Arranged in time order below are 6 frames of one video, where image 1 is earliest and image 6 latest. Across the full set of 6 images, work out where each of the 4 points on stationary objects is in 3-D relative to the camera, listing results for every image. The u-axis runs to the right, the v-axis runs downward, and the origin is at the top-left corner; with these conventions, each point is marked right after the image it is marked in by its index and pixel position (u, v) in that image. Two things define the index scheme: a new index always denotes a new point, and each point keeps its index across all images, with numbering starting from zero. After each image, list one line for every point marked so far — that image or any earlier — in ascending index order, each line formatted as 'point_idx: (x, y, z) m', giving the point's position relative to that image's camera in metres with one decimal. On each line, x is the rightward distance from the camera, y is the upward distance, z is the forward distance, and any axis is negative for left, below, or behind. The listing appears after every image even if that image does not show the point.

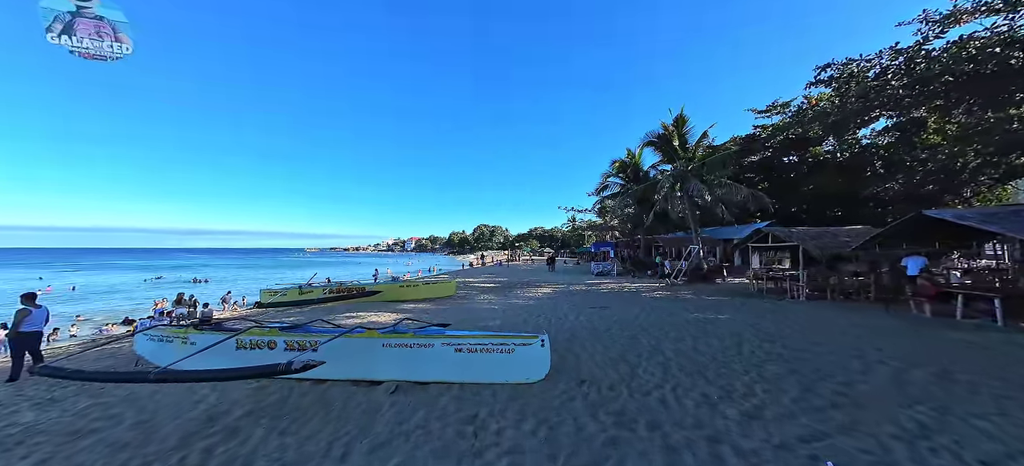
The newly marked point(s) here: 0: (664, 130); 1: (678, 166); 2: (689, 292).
0: (+7.4, +5.0, +16.2) m
1: (+7.9, +3.3, +15.9) m
2: (+6.5, -2.3, +12.5) m
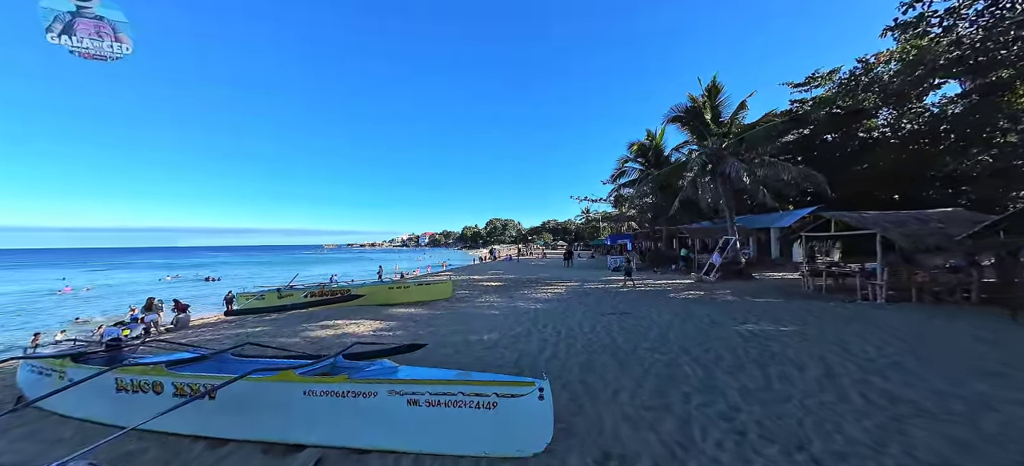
0: (+7.5, +5.4, +14.1) m
1: (+8.1, +3.7, +13.8) m
2: (+6.7, -2.0, +10.6) m
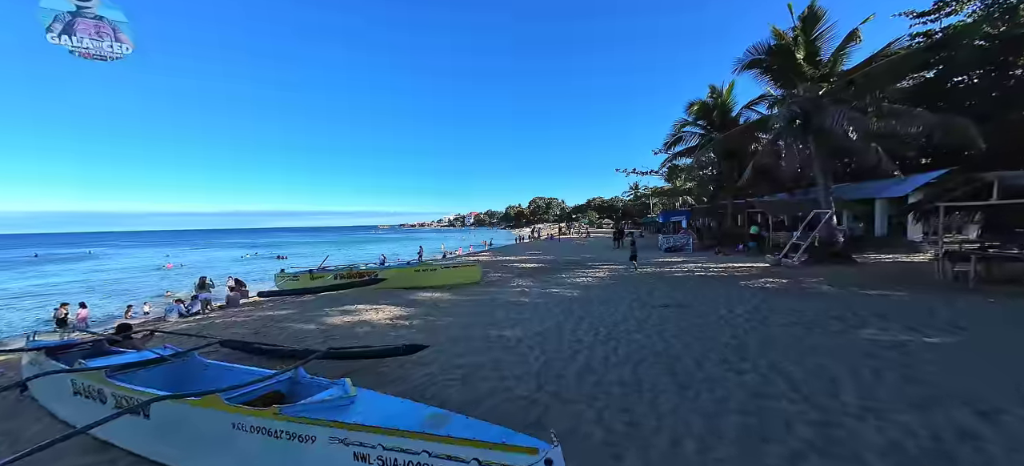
0: (+8.8, +6.3, +11.4) m
1: (+9.4, +4.6, +11.1) m
2: (+7.7, -1.3, +8.5) m
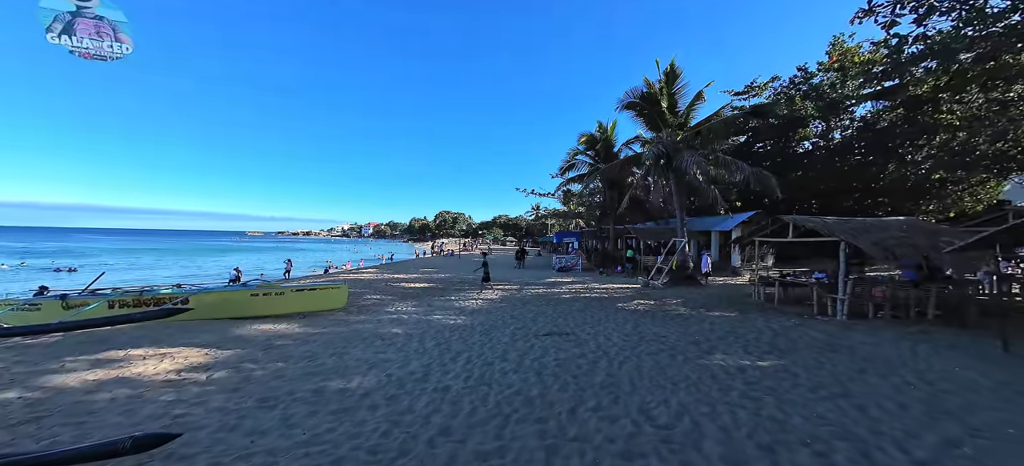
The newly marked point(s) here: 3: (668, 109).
0: (+5.2, +5.4, +12.9) m
1: (+5.7, +3.6, +12.7) m
2: (+4.6, -2.0, +9.4) m
3: (+5.9, +4.7, +12.8) m
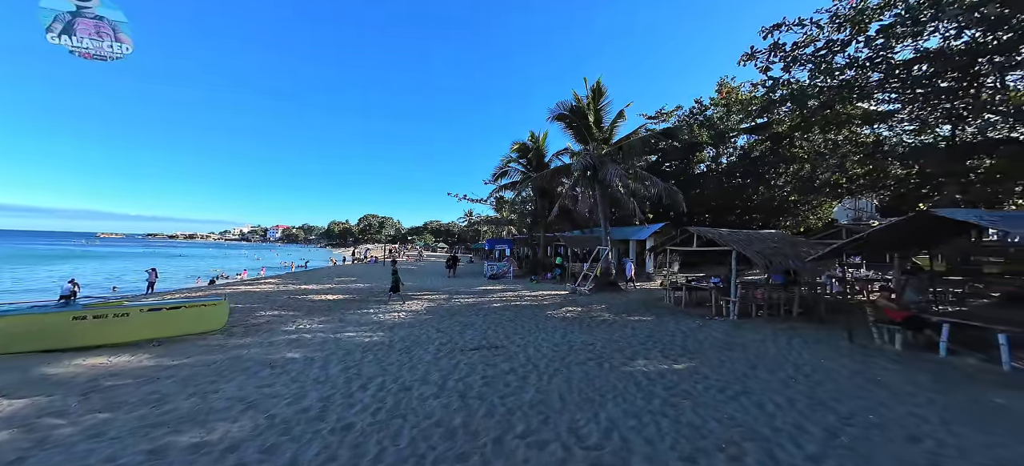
0: (+2.6, +5.1, +13.4) m
1: (+3.1, +3.3, +13.3) m
2: (+2.6, -2.3, +9.7) m
3: (+3.3, +4.3, +13.5) m
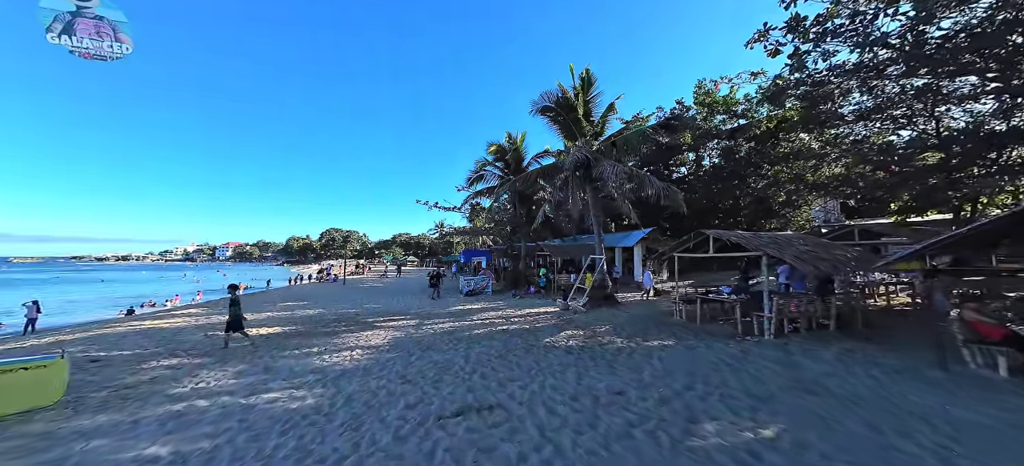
0: (+1.9, +4.8, +11.9) m
1: (+2.5, +3.0, +11.8) m
2: (+2.4, -2.5, +8.0) m
3: (+2.6, +4.1, +12.0) m
